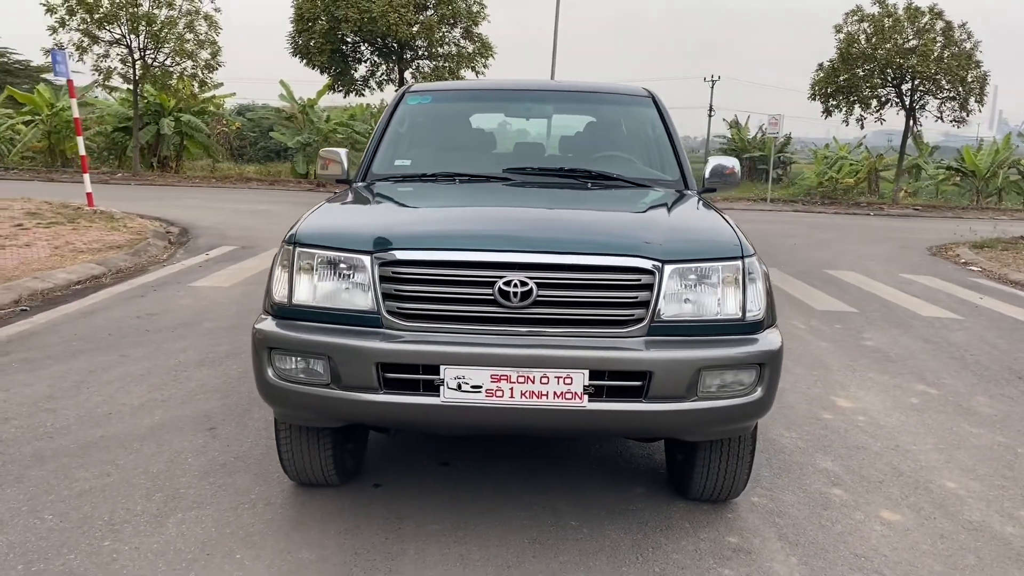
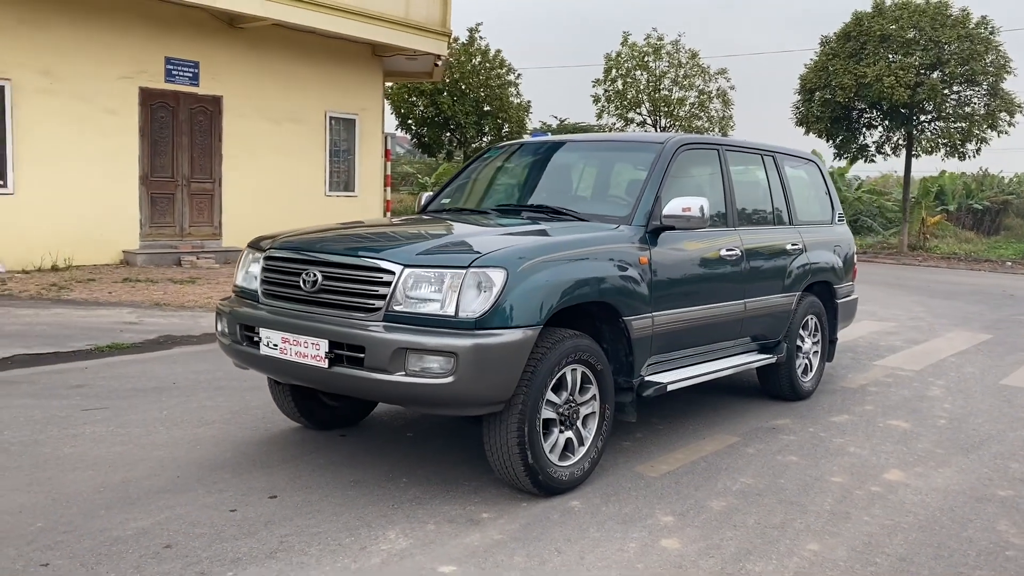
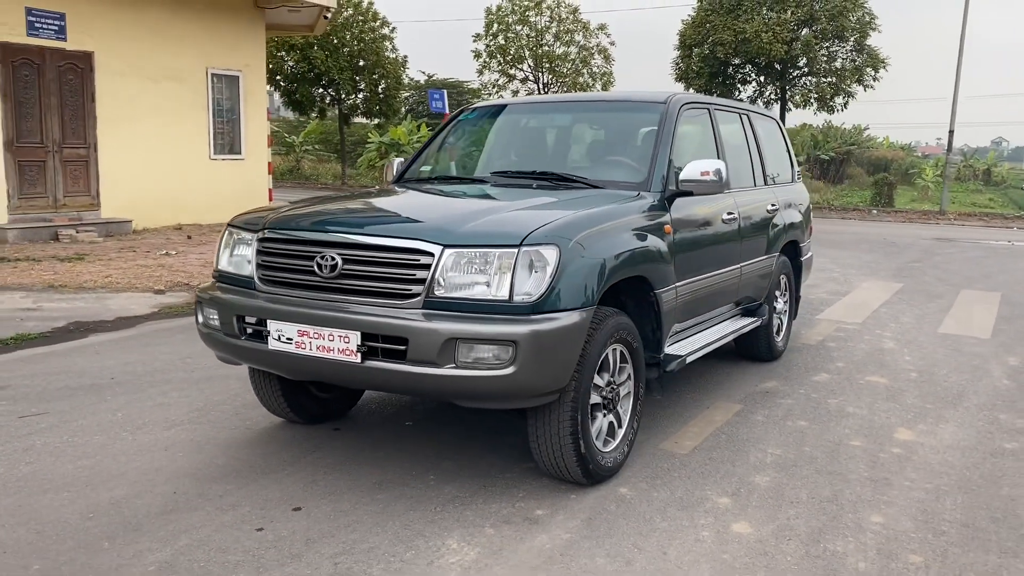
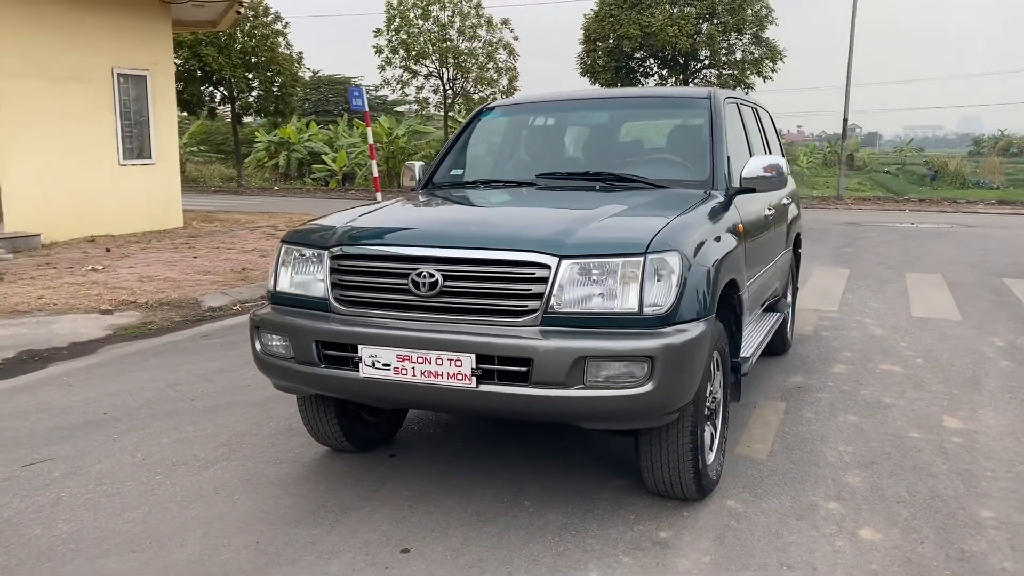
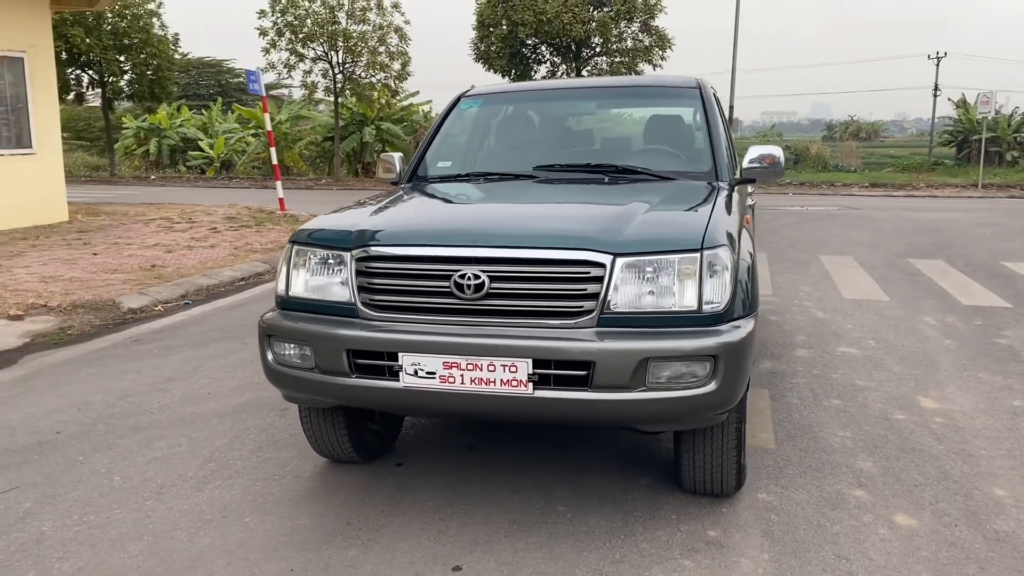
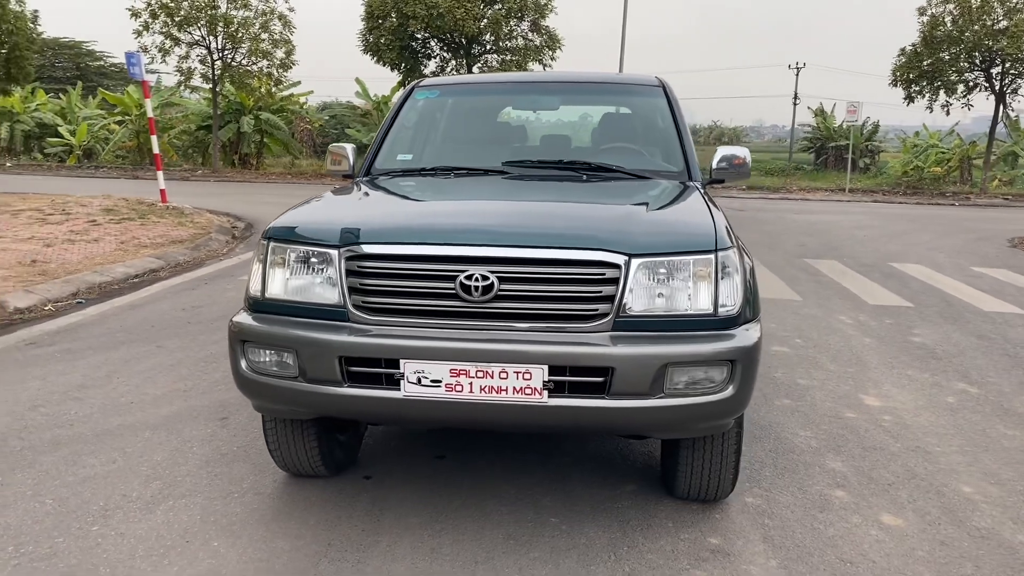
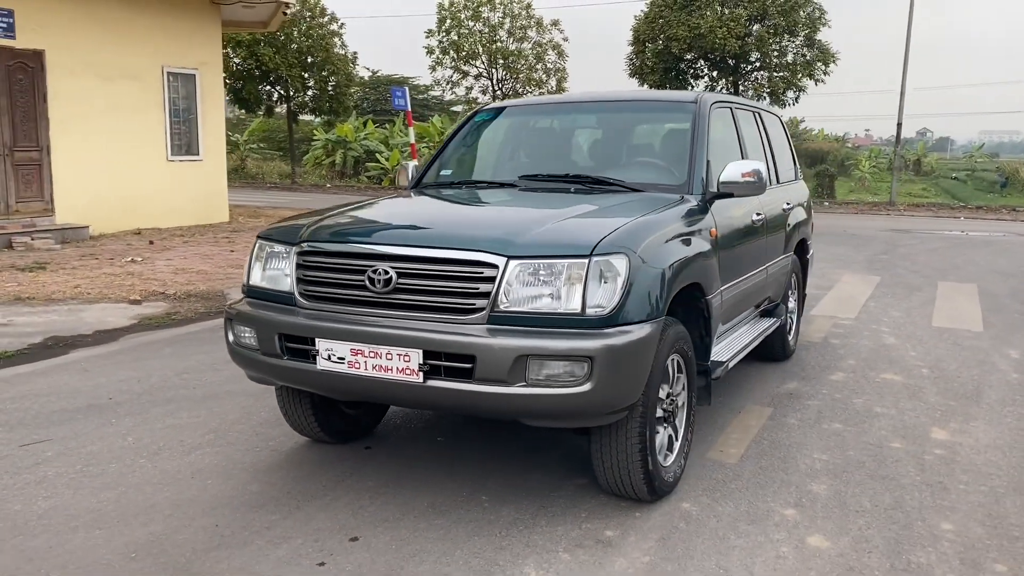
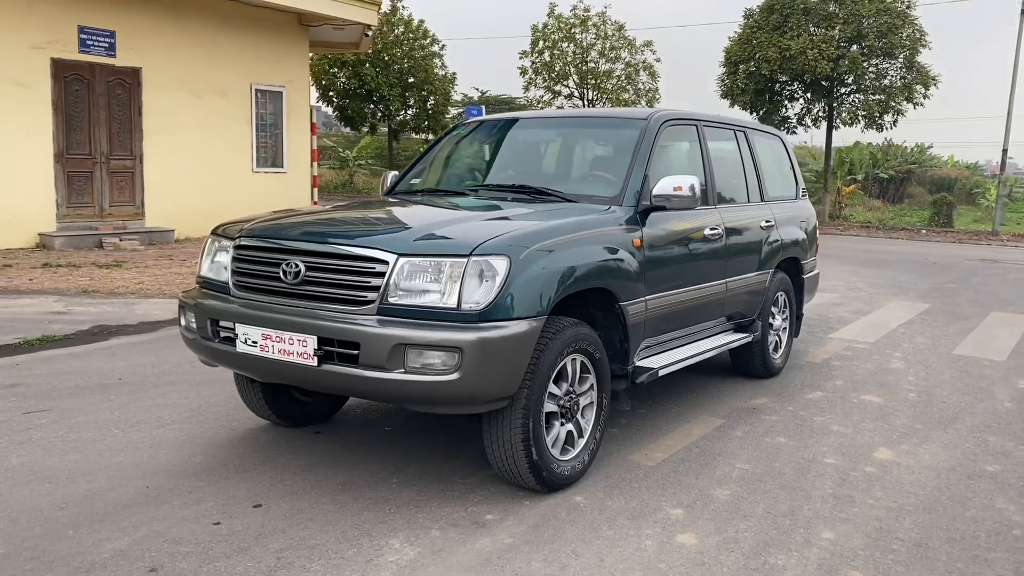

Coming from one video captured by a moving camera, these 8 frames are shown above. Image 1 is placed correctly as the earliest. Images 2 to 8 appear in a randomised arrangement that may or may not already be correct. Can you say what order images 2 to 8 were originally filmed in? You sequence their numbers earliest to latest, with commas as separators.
6, 5, 4, 7, 3, 8, 2
